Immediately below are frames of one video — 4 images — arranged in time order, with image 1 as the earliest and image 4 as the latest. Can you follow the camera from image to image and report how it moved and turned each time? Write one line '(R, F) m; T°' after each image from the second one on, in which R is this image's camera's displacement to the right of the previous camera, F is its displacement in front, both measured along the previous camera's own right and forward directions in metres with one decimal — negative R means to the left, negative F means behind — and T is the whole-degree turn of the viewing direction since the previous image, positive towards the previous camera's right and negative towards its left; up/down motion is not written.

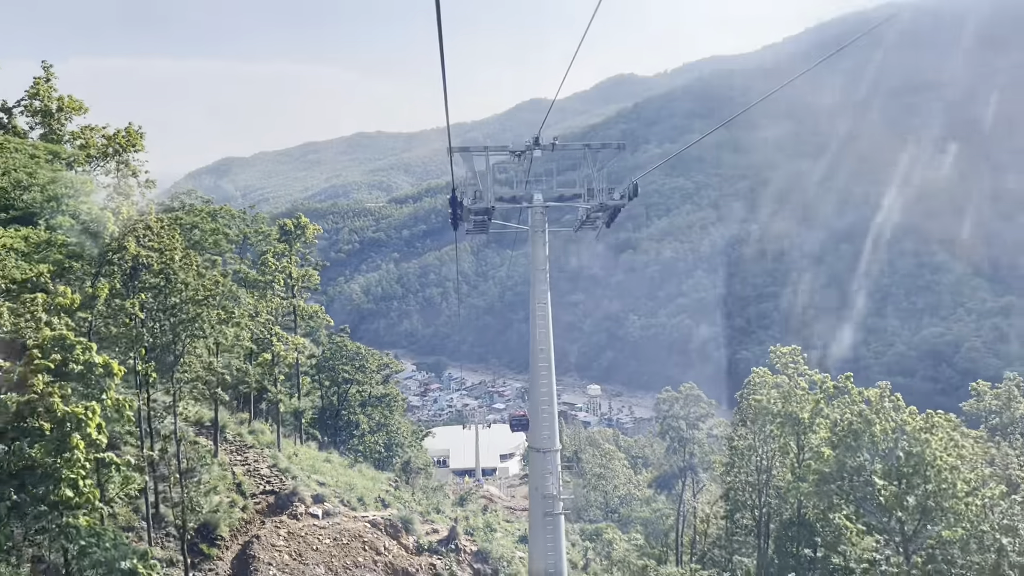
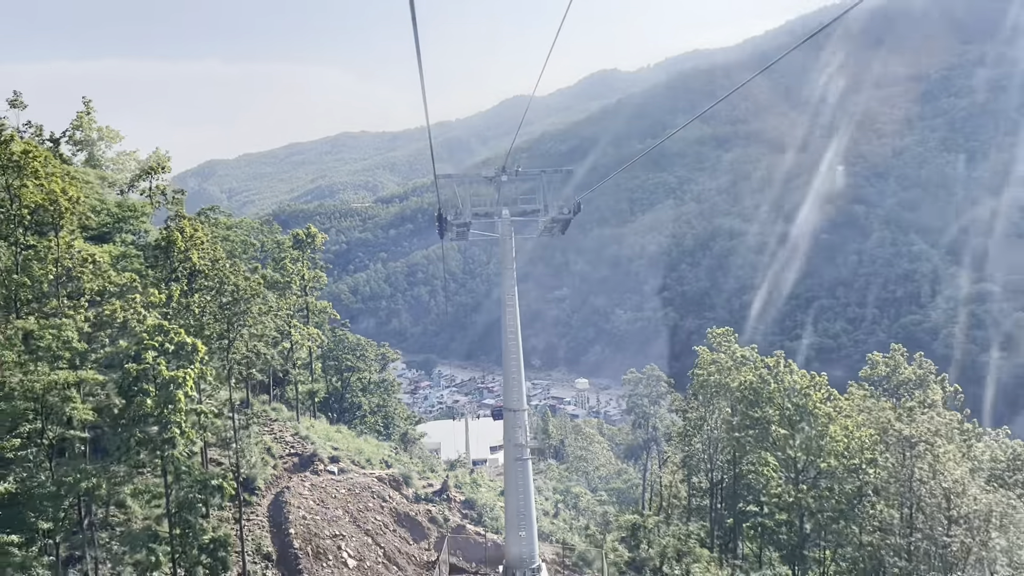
(+0.4, -4.0) m; +1°
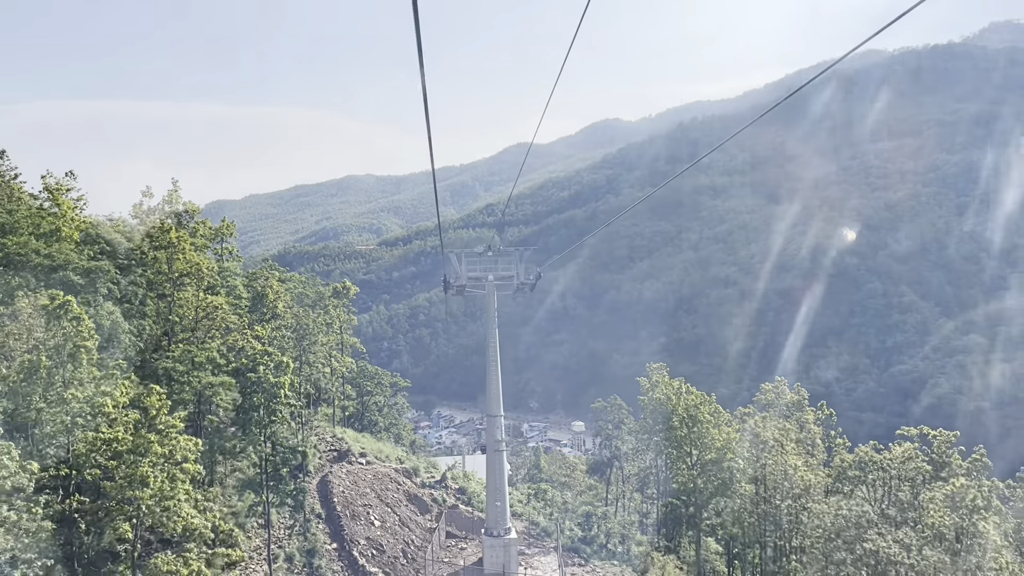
(+0.7, -8.1) m; 0°
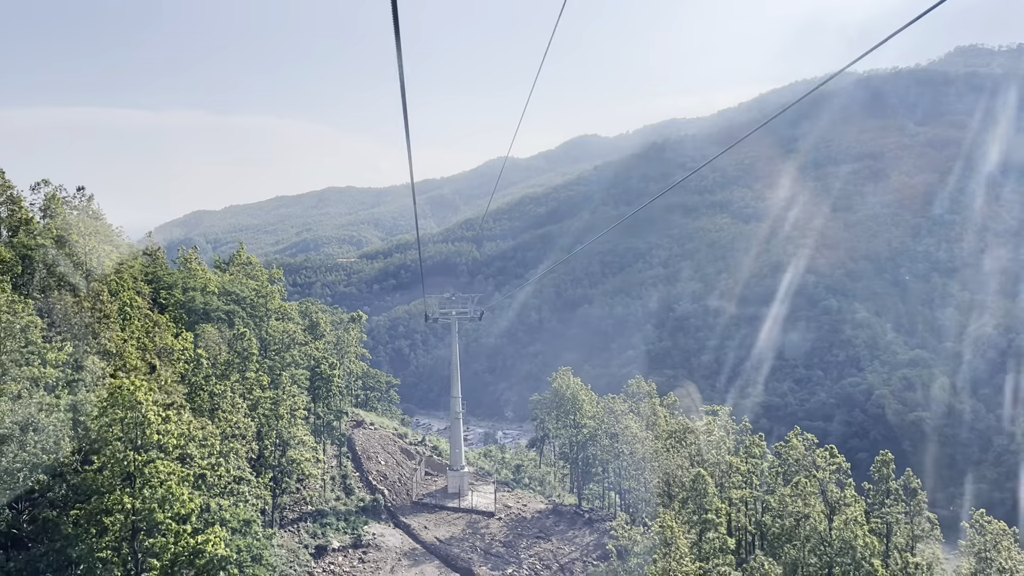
(+1.6, -16.8) m; +2°
